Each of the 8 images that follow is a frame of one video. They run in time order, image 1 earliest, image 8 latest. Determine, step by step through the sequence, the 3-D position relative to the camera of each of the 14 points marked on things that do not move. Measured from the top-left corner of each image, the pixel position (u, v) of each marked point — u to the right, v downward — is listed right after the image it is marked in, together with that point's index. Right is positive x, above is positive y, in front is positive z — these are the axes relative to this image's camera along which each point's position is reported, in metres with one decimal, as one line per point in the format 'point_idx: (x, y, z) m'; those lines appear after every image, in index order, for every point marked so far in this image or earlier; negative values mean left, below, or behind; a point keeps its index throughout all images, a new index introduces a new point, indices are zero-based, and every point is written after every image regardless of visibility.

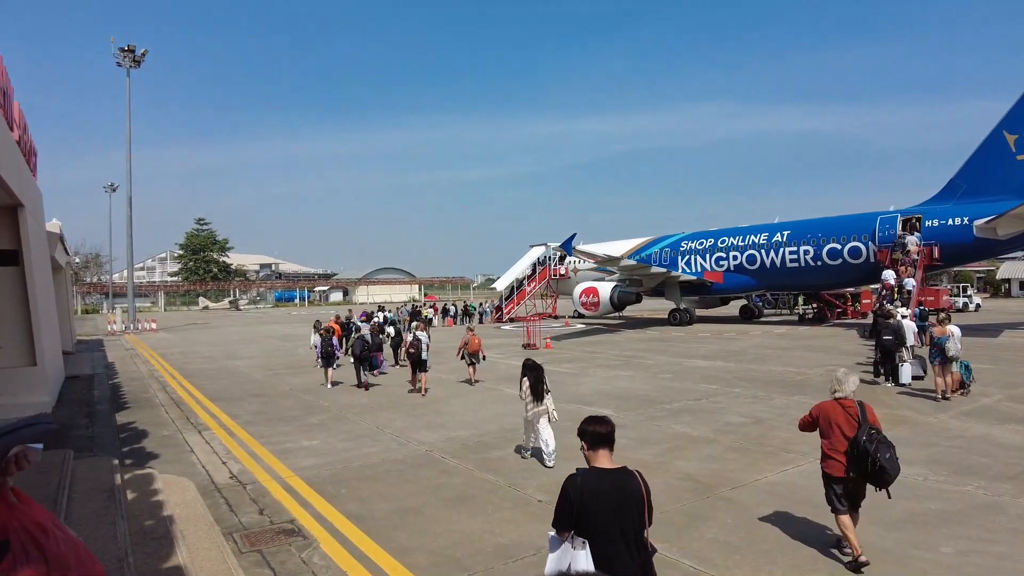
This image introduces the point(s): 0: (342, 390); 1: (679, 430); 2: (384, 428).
0: (-3.7, -2.2, +14.4) m
1: (+2.3, -2.0, +9.3) m
2: (-2.0, -2.1, +10.0) m
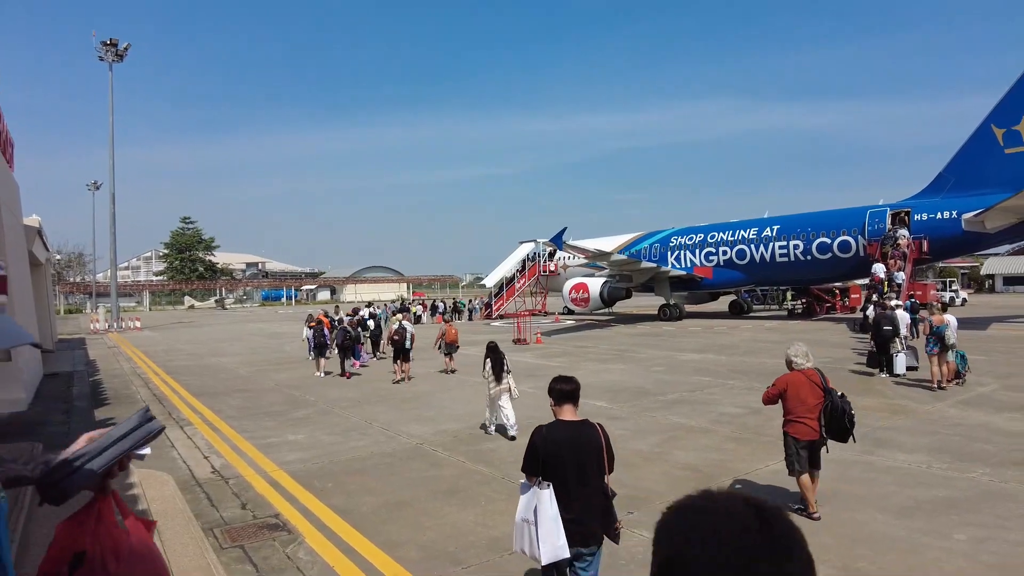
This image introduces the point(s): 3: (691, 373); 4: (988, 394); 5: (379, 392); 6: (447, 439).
0: (-3.9, -2.1, +14.1) m
1: (+2.2, -1.8, +9.1) m
2: (-2.1, -2.0, +9.8) m
3: (+3.8, -1.8, +13.9) m
4: (+7.7, -1.7, +10.6) m
5: (-2.6, -2.0, +12.8) m
6: (-0.8, -1.9, +8.4) m
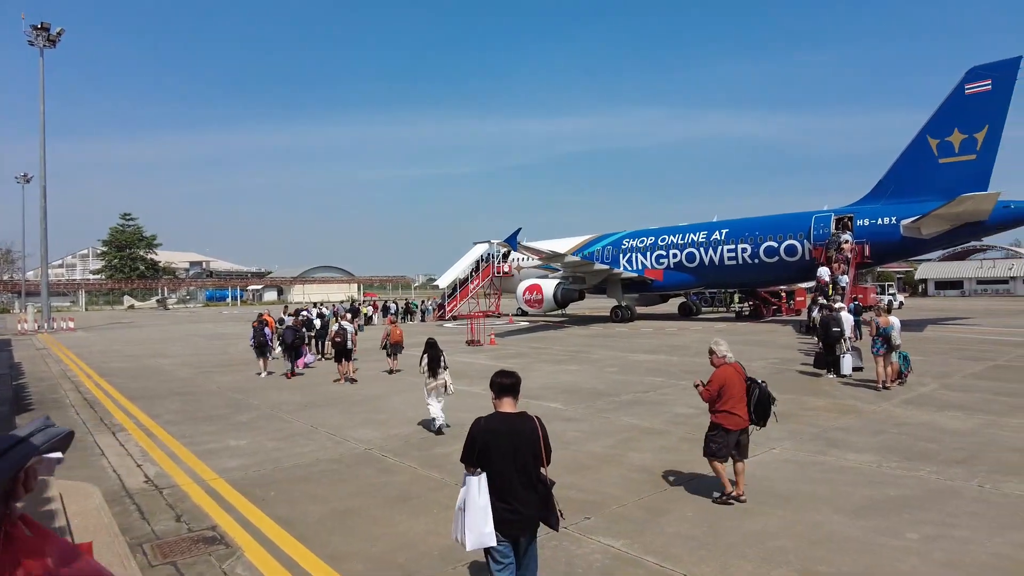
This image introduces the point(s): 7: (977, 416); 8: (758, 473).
0: (-4.8, -2.0, +13.5) m
1: (+1.6, -1.8, +9.0) m
2: (-2.8, -2.0, +9.4) m
3: (+2.8, -1.8, +13.9) m
4: (+6.9, -1.7, +10.9) m
5: (-3.5, -2.0, +12.3) m
6: (-1.4, -1.9, +8.2) m
7: (+6.3, -1.7, +8.9) m
8: (+2.4, -1.8, +6.4) m
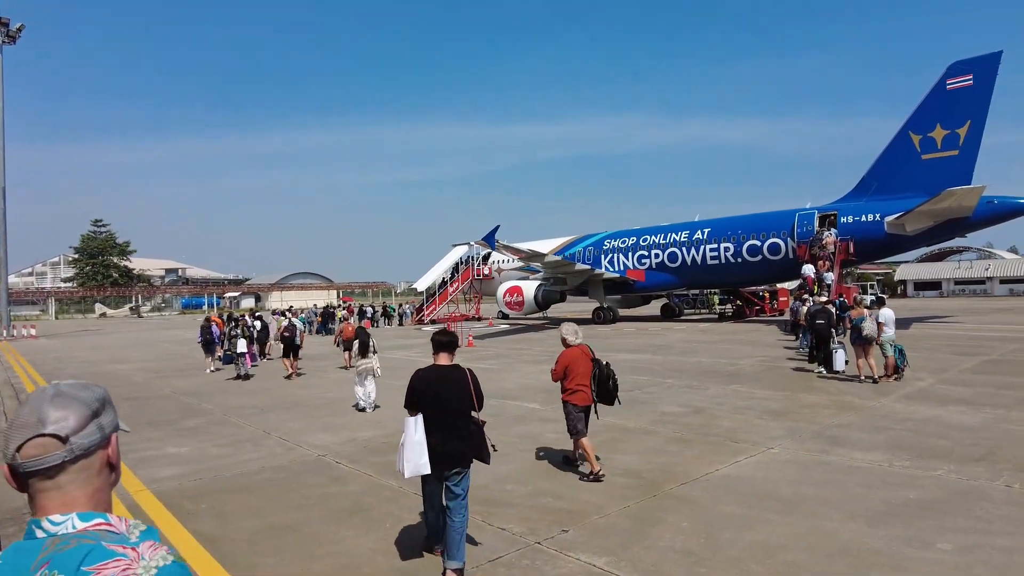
0: (-5.3, -2.0, +12.6) m
1: (+1.3, -1.7, +8.3) m
2: (-3.1, -1.9, +8.5) m
3: (+2.3, -1.7, +13.2) m
4: (+6.5, -1.6, +10.3) m
5: (-3.9, -1.9, +11.5) m
6: (-1.7, -1.8, +7.3) m
7: (+5.9, -1.5, +8.3) m
8: (+2.1, -1.6, +5.7) m
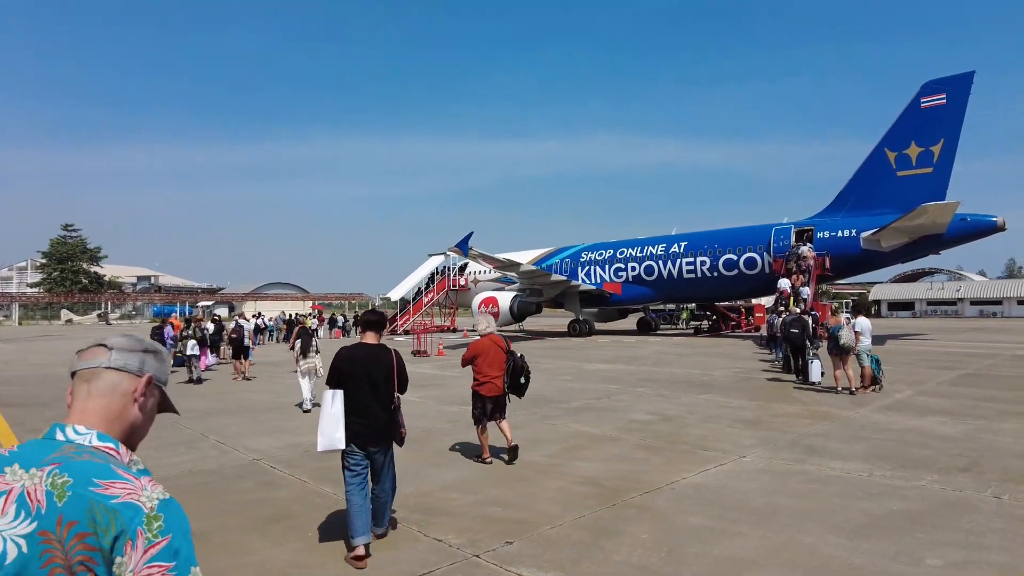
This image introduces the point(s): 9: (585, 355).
0: (-5.9, -1.9, +11.9) m
1: (+0.8, -1.7, +7.8) m
2: (-3.6, -1.8, +7.9) m
3: (+1.7, -1.8, +12.7) m
4: (+6.0, -1.7, +9.9) m
5: (-4.5, -1.9, +10.8) m
6: (-2.2, -1.7, +6.7) m
7: (+5.4, -1.6, +7.9) m
8: (+1.7, -1.6, +5.2) m
9: (+2.1, -1.9, +19.0) m
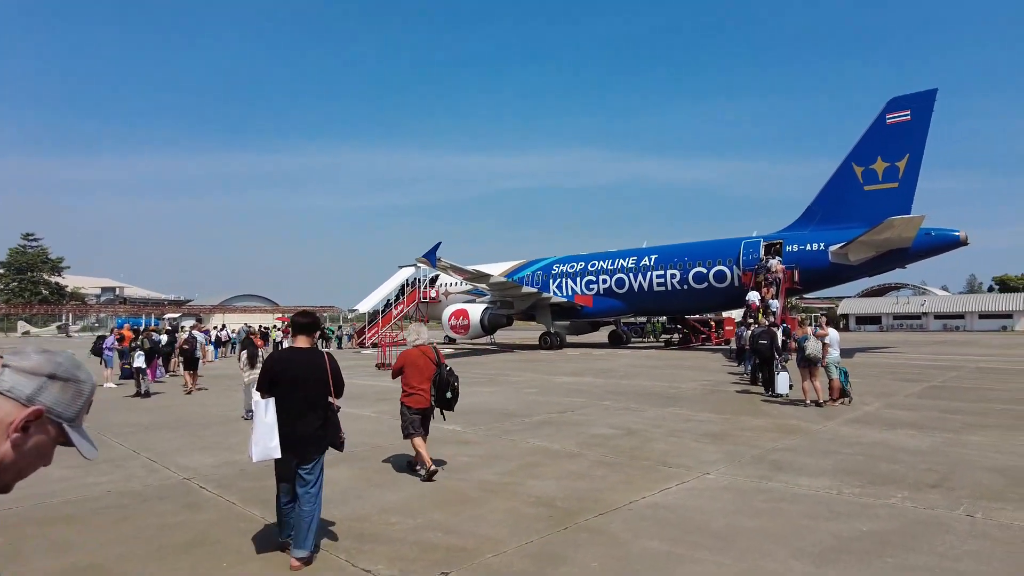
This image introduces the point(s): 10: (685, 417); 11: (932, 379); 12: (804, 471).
0: (-6.6, -2.1, +11.2) m
1: (+0.3, -1.8, +7.4) m
2: (-4.1, -1.8, +7.3) m
3: (+1.0, -2.0, +12.4) m
4: (+5.4, -1.8, +9.7) m
5: (-5.1, -2.0, +10.2) m
6: (-2.7, -1.7, +6.2) m
7: (+4.9, -1.7, +7.7) m
8: (+1.3, -1.6, +4.9) m
9: (+1.2, -2.3, +18.6) m
10: (+2.5, -1.9, +9.5) m
11: (+9.4, -2.0, +14.7) m
12: (+2.6, -1.6, +5.9) m
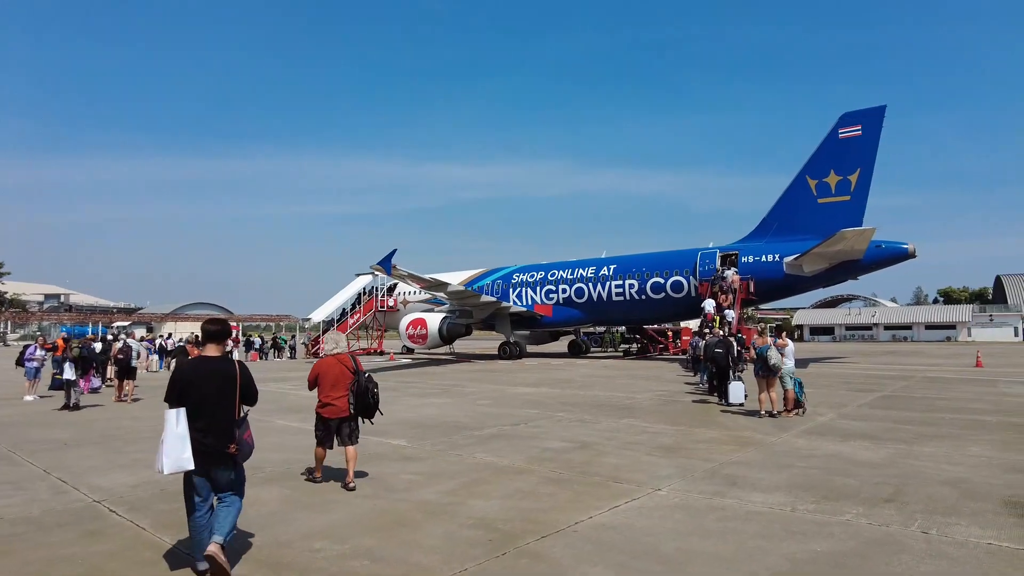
0: (-7.4, -2.2, +10.5) m
1: (-0.3, -1.8, +7.0) m
2: (-4.7, -1.9, +6.7) m
3: (+0.1, -2.2, +12.0) m
4: (+4.7, -2.0, +9.7) m
5: (-5.8, -2.1, +9.5) m
6: (-3.2, -1.8, +5.7) m
7: (+4.3, -1.8, +7.6) m
8: (+0.9, -1.6, +4.6) m
9: (0.0, -2.5, +18.3) m
10: (+1.8, -2.0, +9.3) m
11: (+8.4, -2.3, +14.9) m
12: (+2.1, -1.7, +5.7) m
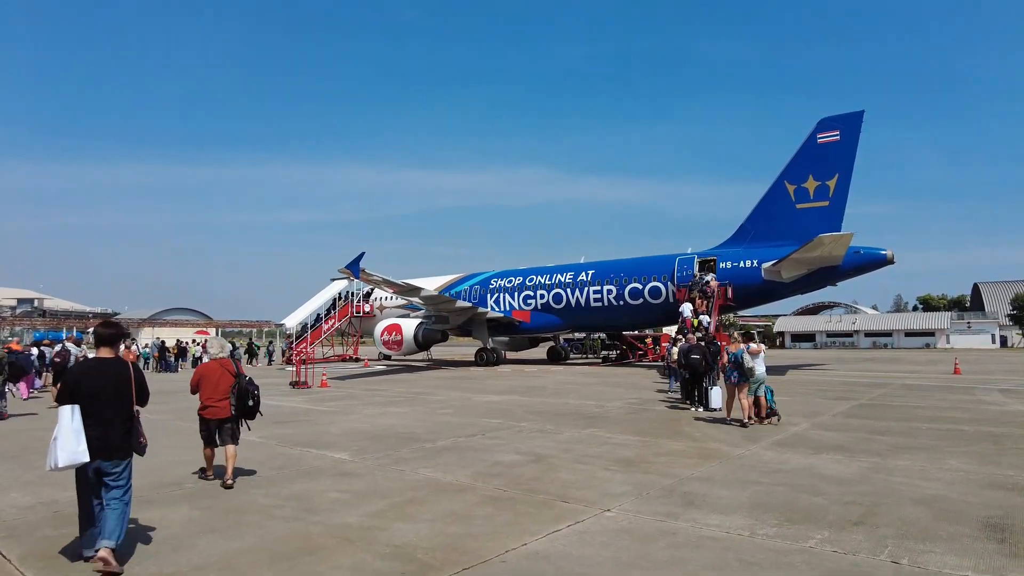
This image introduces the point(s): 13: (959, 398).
0: (-8.0, -2.2, +9.8) m
1: (-0.8, -1.8, +6.5) m
2: (-5.2, -1.9, +6.1) m
3: (-0.5, -2.2, +11.5) m
4: (+4.1, -2.0, +9.2) m
5: (-6.4, -2.1, +8.8) m
6: (-3.7, -1.8, +5.1) m
7: (+3.8, -1.9, +7.2) m
8: (+0.4, -1.6, +4.1) m
9: (-0.8, -2.6, +17.7) m
10: (+1.2, -2.0, +8.8) m
11: (+7.7, -2.4, +14.5) m
12: (+1.6, -1.7, +5.2) m
13: (+9.5, -2.3, +14.0) m
